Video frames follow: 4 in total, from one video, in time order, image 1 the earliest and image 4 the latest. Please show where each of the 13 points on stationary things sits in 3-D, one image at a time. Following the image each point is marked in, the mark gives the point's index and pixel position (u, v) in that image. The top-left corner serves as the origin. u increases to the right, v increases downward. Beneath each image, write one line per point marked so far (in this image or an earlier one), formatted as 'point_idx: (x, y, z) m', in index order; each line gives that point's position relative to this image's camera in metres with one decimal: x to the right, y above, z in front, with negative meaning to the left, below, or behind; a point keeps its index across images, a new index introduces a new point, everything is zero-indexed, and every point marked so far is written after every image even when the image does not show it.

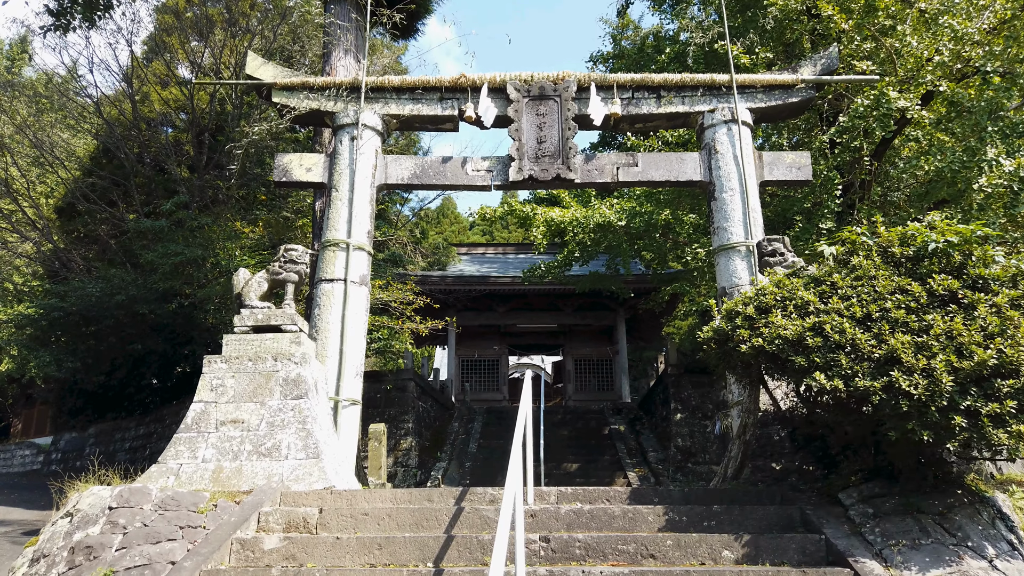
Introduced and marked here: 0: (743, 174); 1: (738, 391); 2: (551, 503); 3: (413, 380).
0: (+2.3, +1.1, +7.6) m
1: (+2.1, -0.9, +6.9) m
2: (+0.2, -1.4, +4.9) m
3: (-1.8, -1.7, +13.8) m
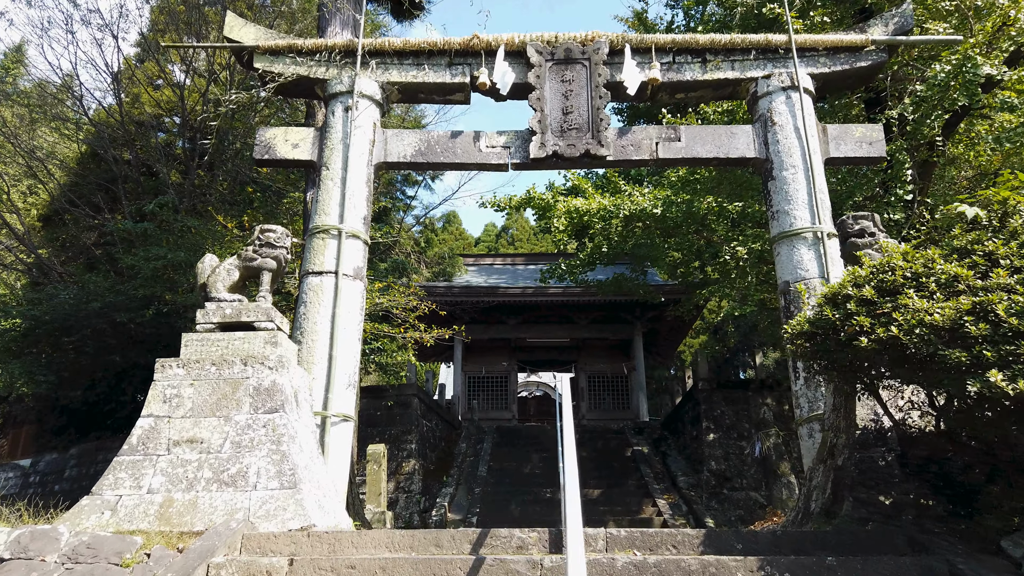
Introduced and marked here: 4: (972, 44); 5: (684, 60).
0: (+2.5, +1.2, +6.4) m
1: (+2.2, -0.9, +5.7) m
2: (+0.4, -1.2, +3.6) m
3: (-1.5, -1.8, +12.6) m
4: (+4.2, +2.2, +6.9) m
5: (+1.5, +2.0, +6.9) m
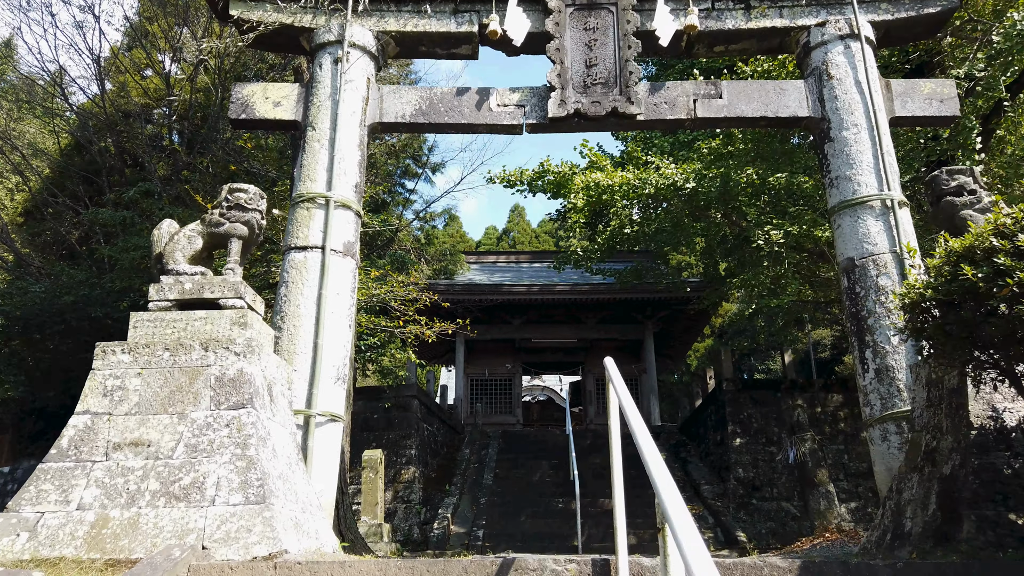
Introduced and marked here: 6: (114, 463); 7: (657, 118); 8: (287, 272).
0: (+2.6, +1.3, +5.5) m
1: (+2.4, -0.7, +4.8) m
2: (+0.5, -1.1, +2.7) m
3: (-1.4, -1.7, +11.7) m
4: (+4.3, +2.3, +6.1) m
5: (+1.7, +2.2, +6.0) m
6: (-1.9, -0.8, +3.6) m
7: (+1.1, +1.3, +5.8) m
8: (-1.6, +0.1, +5.3) m
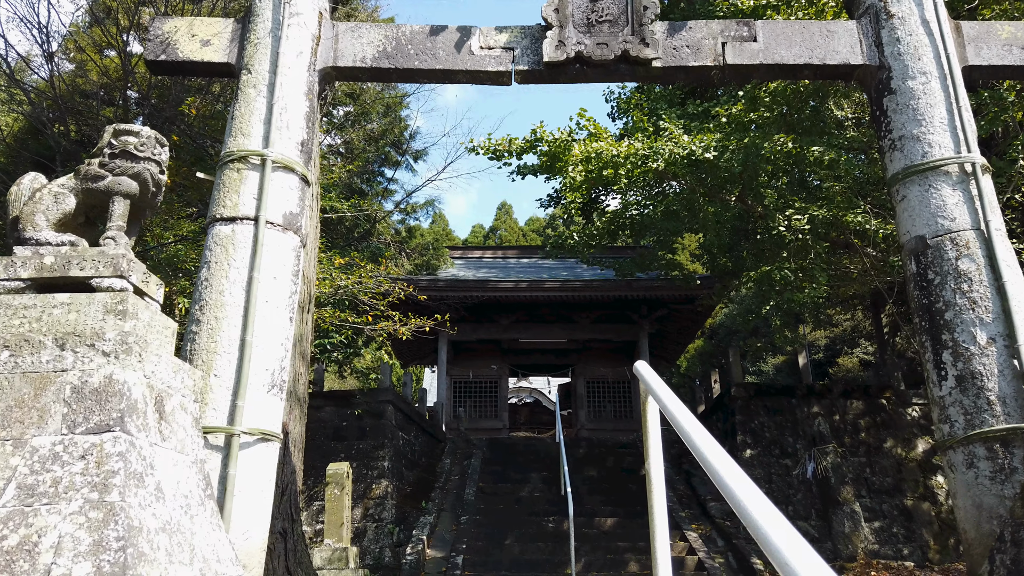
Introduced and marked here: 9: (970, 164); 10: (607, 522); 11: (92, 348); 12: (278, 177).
0: (+2.5, +1.4, +4.5) m
1: (+2.3, -0.6, +3.8) m
2: (+0.5, -1.0, +1.6) m
3: (-1.6, -1.6, +10.5) m
4: (+4.2, +2.4, +5.0) m
5: (+1.6, +2.3, +4.9) m
6: (-1.9, -0.7, +2.5) m
7: (+1.0, +1.4, +4.7) m
8: (-1.6, +0.2, +4.2) m
9: (+2.5, +0.7, +4.2) m
10: (+1.1, -2.7, +8.9) m
11: (-1.5, -0.2, +2.8) m
12: (-1.3, +0.6, +4.3) m
